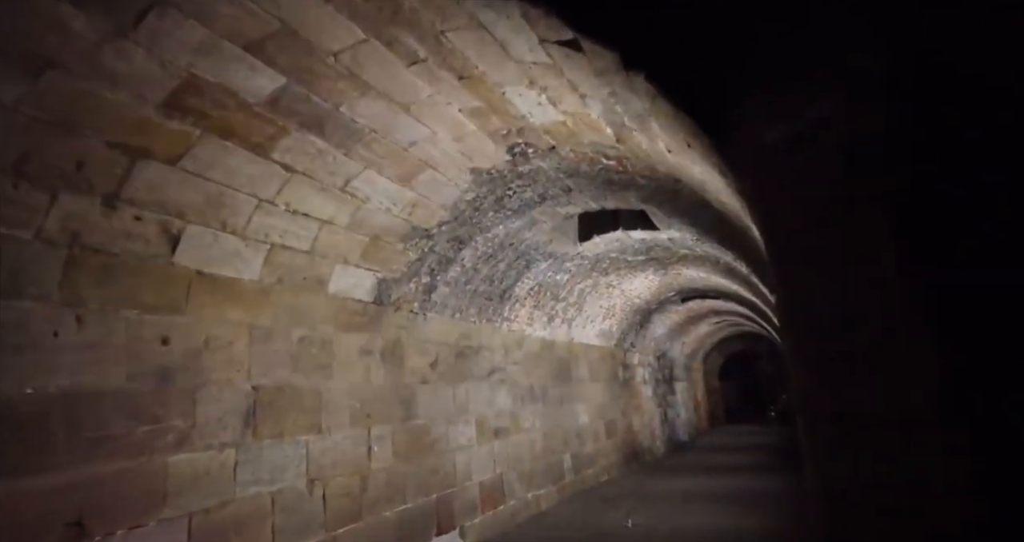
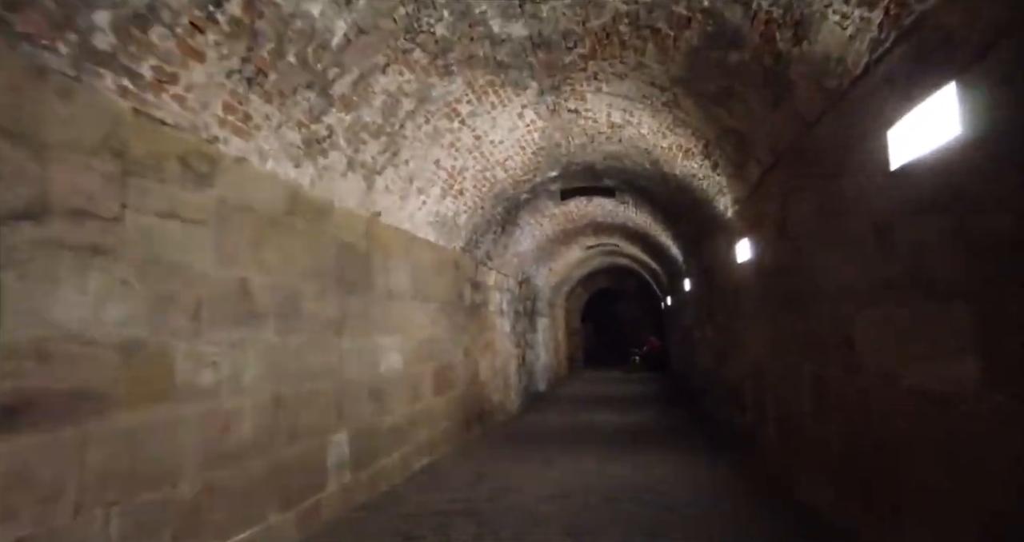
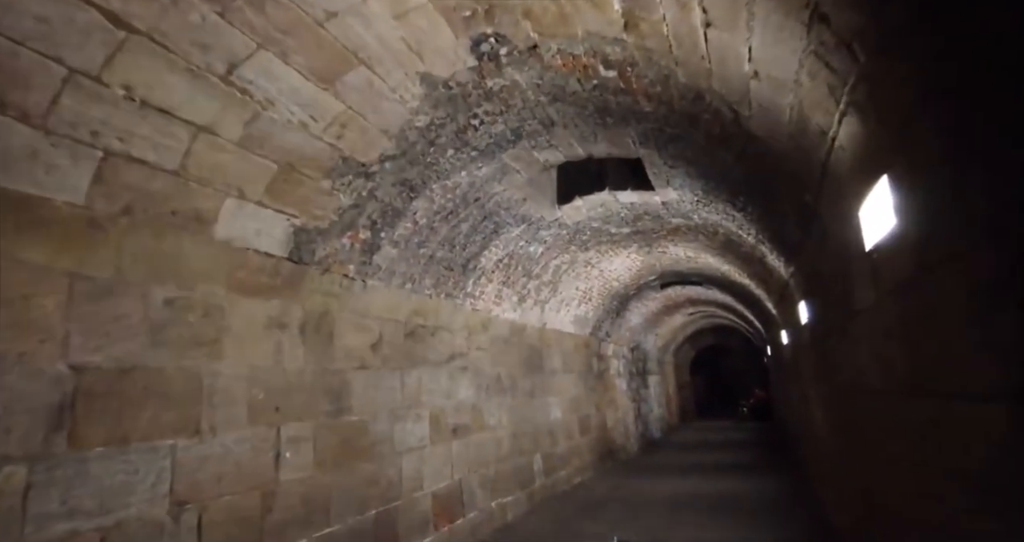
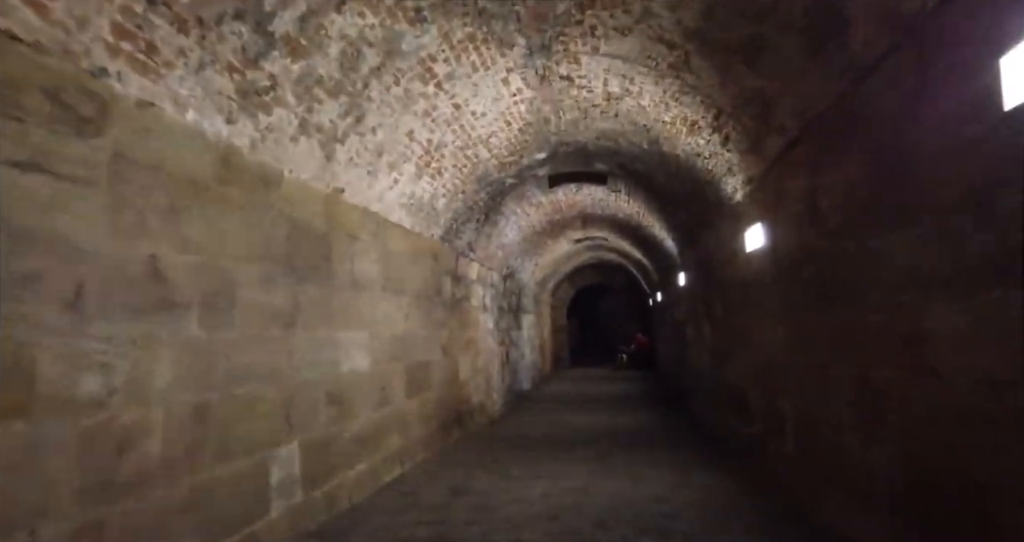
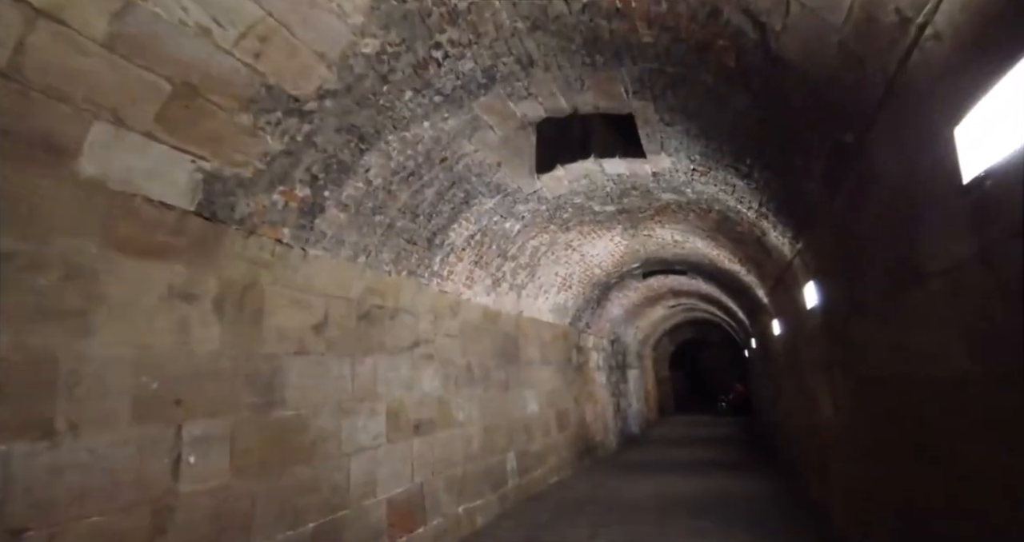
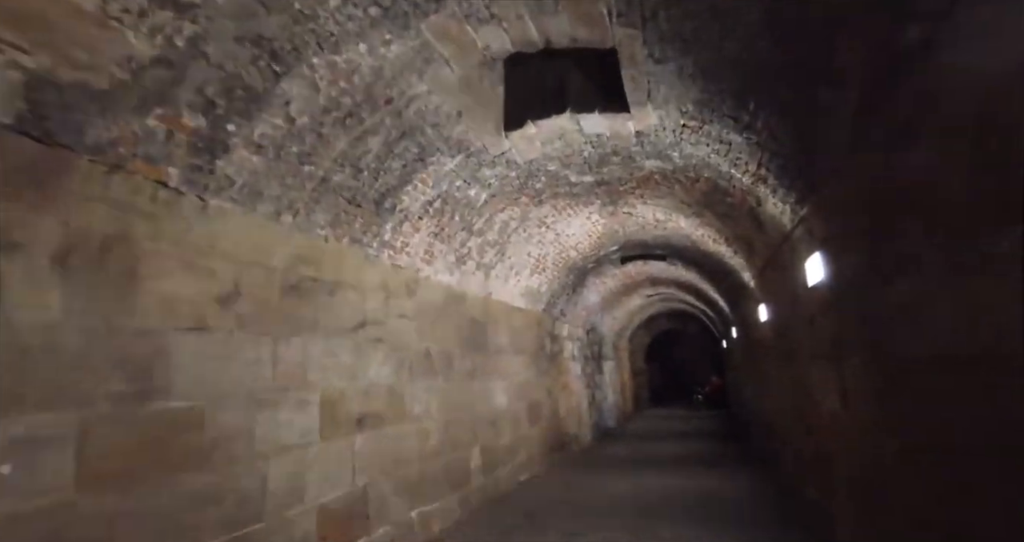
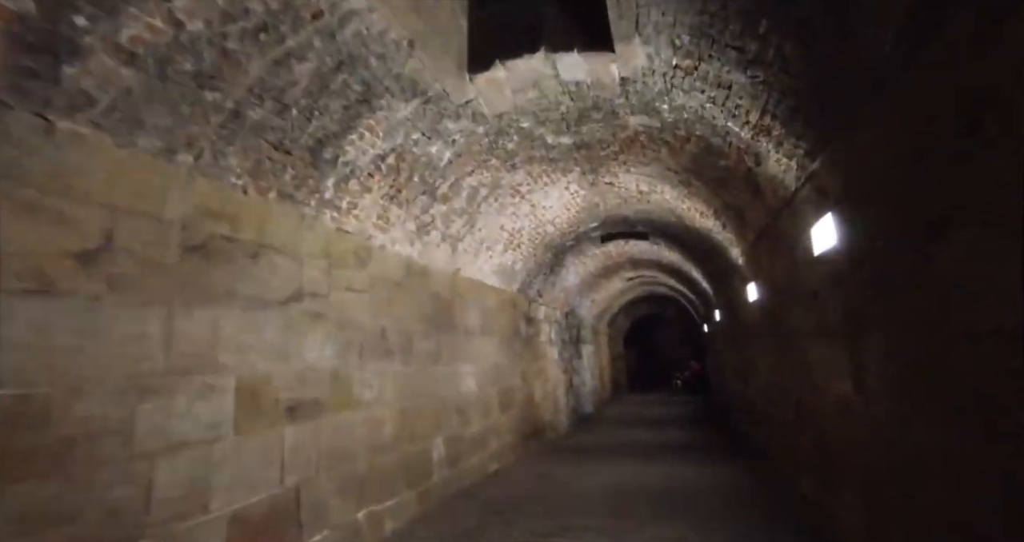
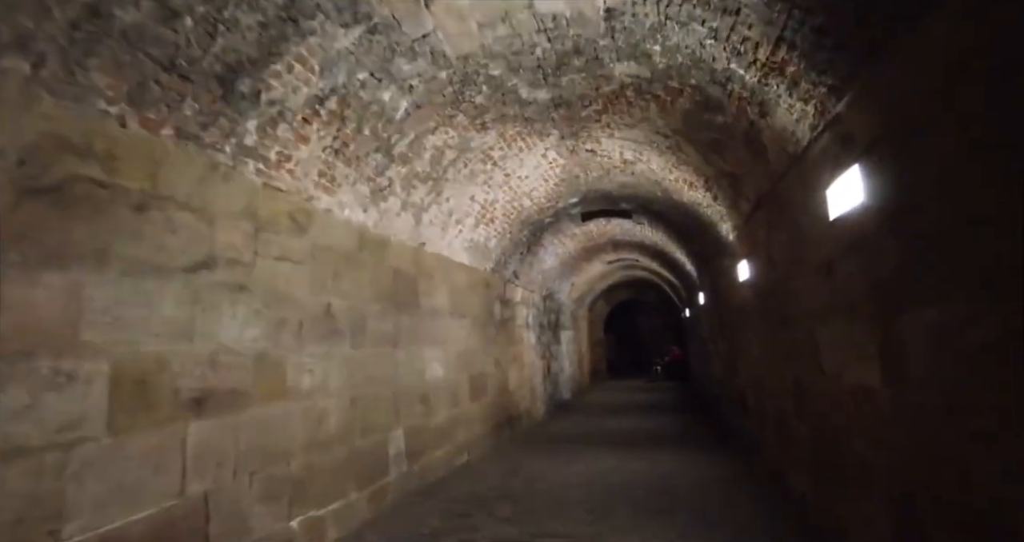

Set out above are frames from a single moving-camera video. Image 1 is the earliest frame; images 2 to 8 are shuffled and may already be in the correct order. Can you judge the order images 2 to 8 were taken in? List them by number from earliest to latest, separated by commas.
3, 5, 6, 7, 8, 2, 4
